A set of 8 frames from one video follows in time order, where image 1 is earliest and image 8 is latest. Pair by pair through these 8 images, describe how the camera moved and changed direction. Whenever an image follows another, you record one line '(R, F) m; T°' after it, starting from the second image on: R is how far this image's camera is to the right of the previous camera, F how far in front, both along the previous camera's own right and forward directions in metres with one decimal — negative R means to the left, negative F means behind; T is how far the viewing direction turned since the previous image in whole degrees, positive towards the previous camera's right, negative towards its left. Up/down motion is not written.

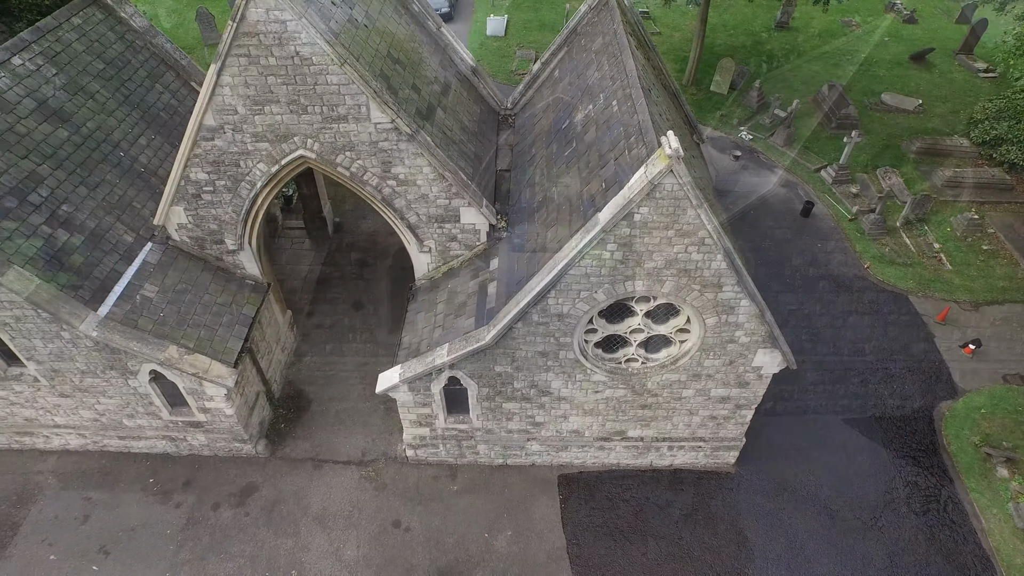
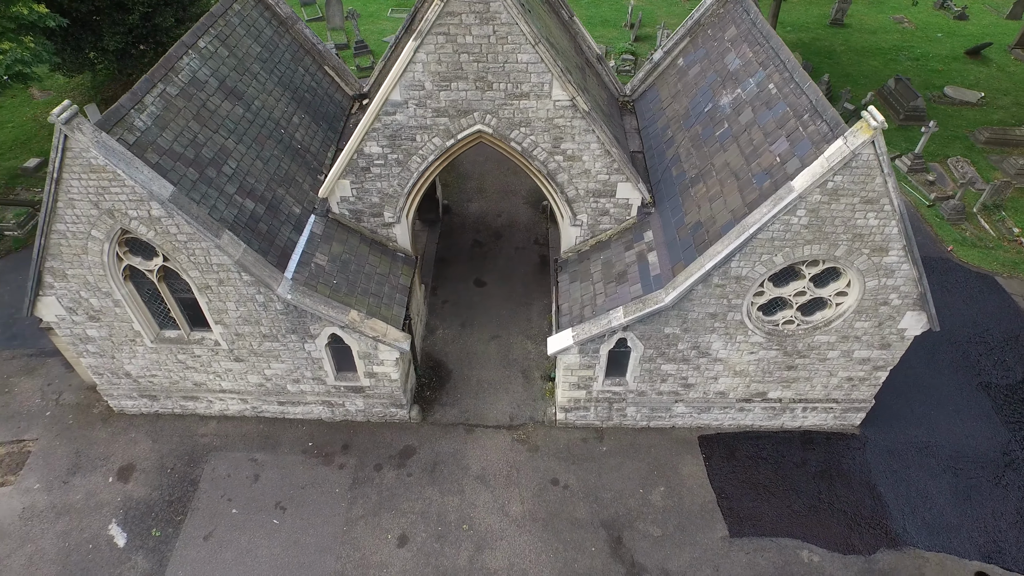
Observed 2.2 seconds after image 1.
(-2.9, -0.7) m; +1°
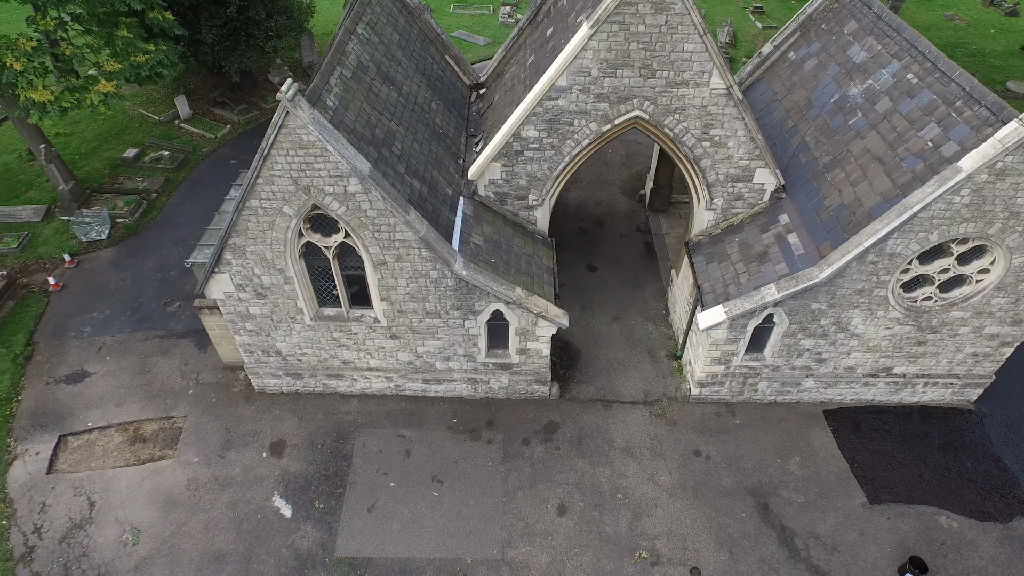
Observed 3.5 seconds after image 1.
(-2.9, -0.5) m; +1°
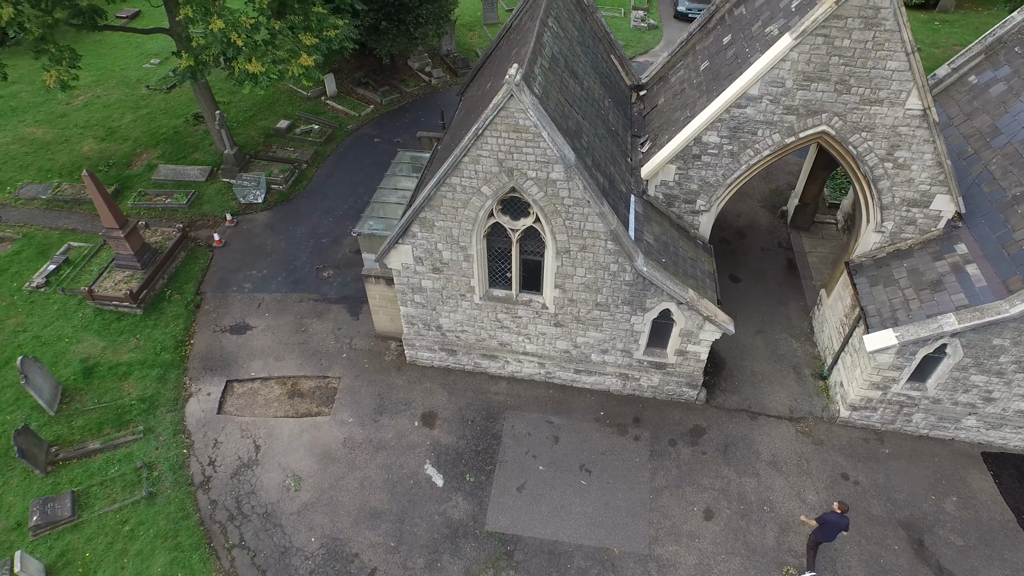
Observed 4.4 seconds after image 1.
(-2.1, -0.3) m; -4°
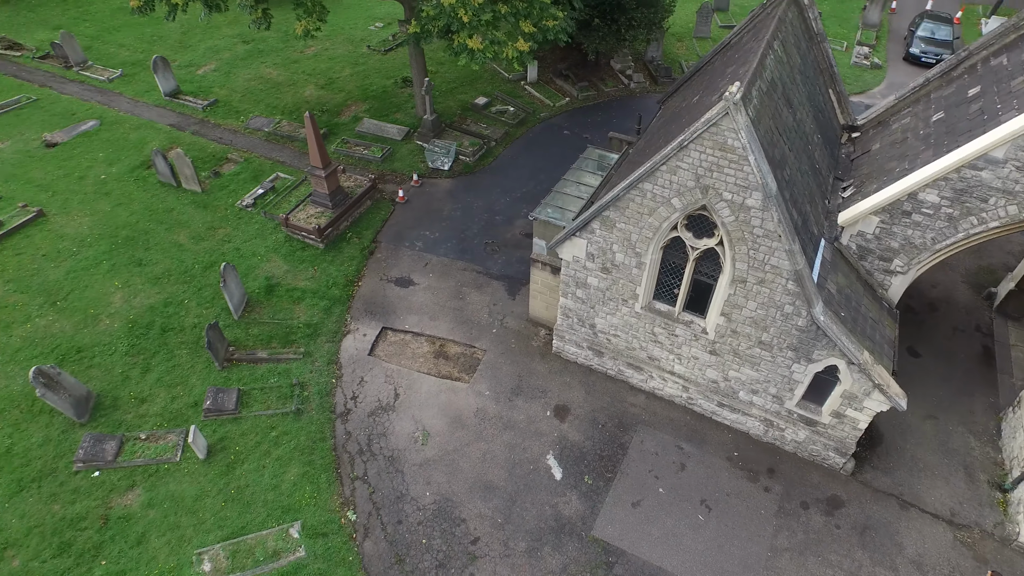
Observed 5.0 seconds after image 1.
(-0.4, -0.1) m; -11°
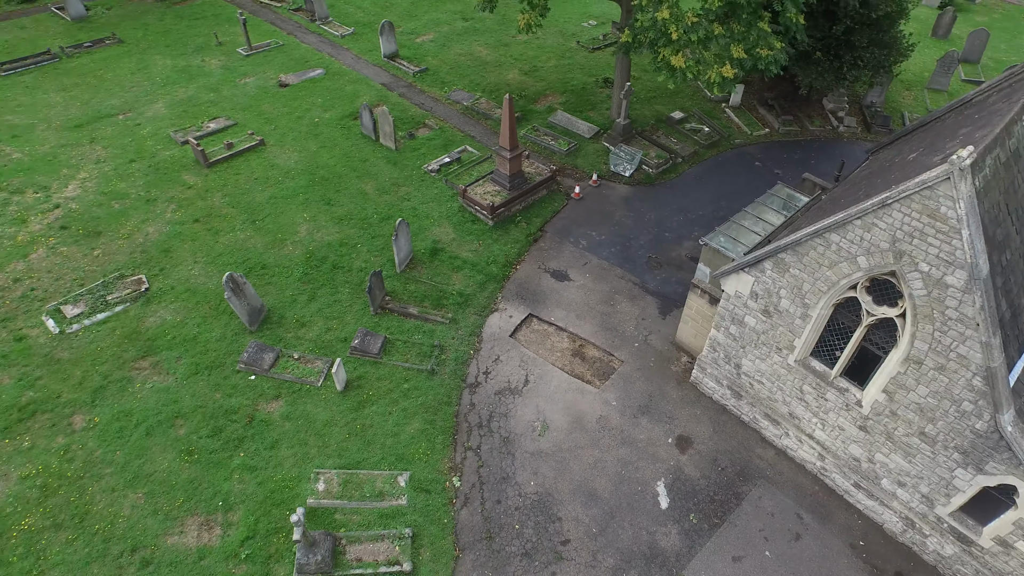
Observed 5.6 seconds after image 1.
(-0.1, -0.1) m; -12°
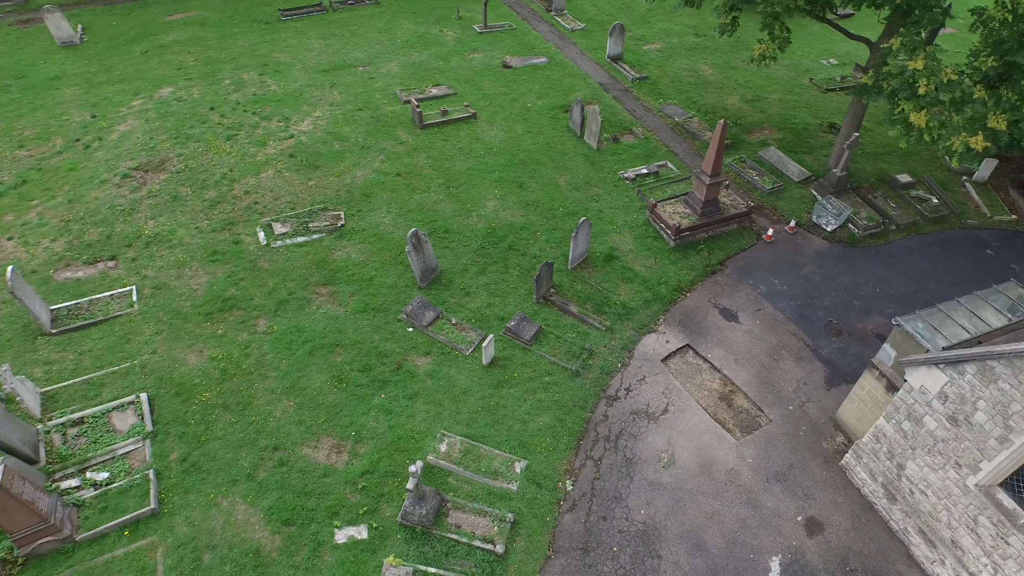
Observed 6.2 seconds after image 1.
(-0.1, 0.0) m; -13°
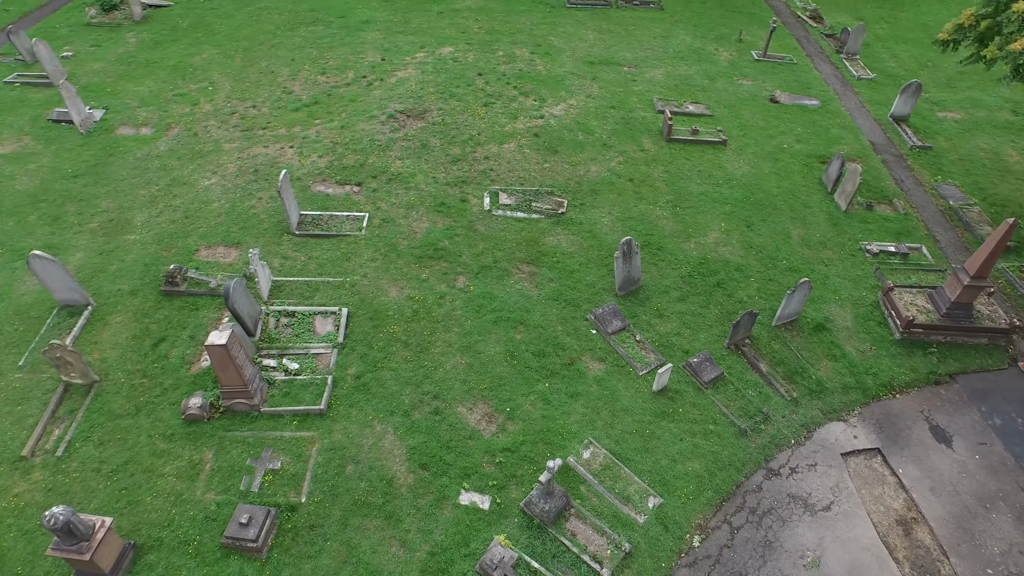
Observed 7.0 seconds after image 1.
(-0.2, +0.1) m; -16°
